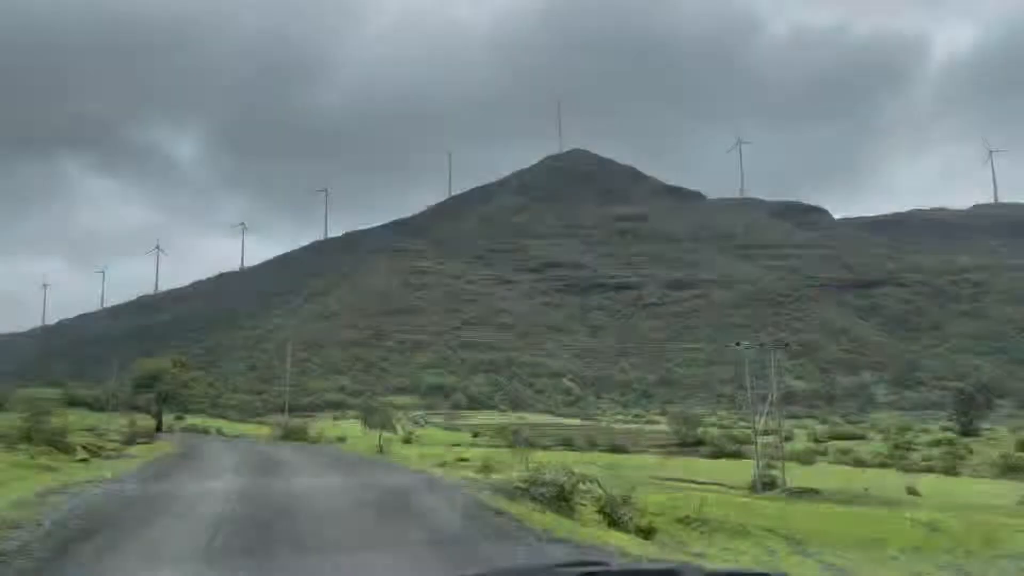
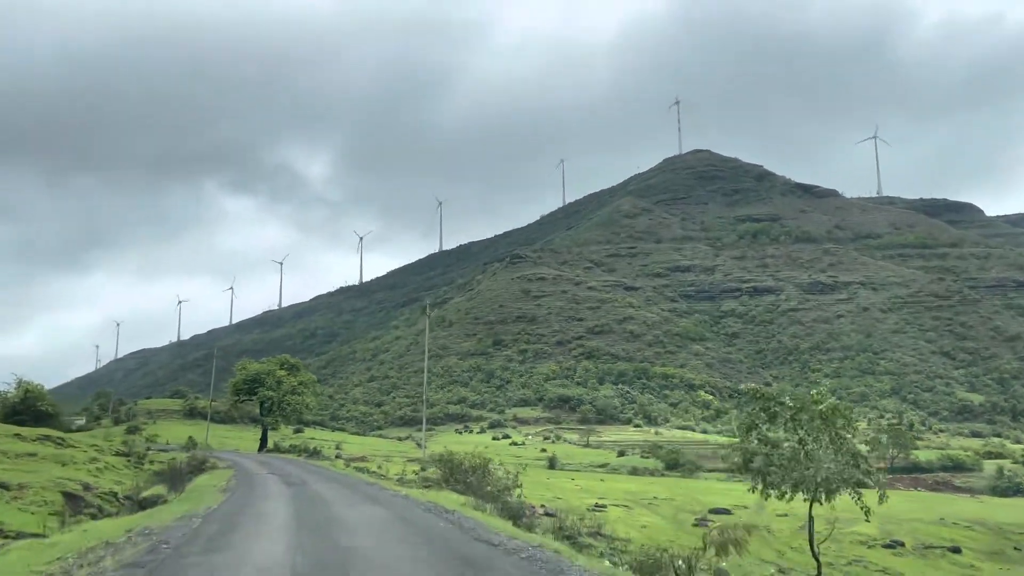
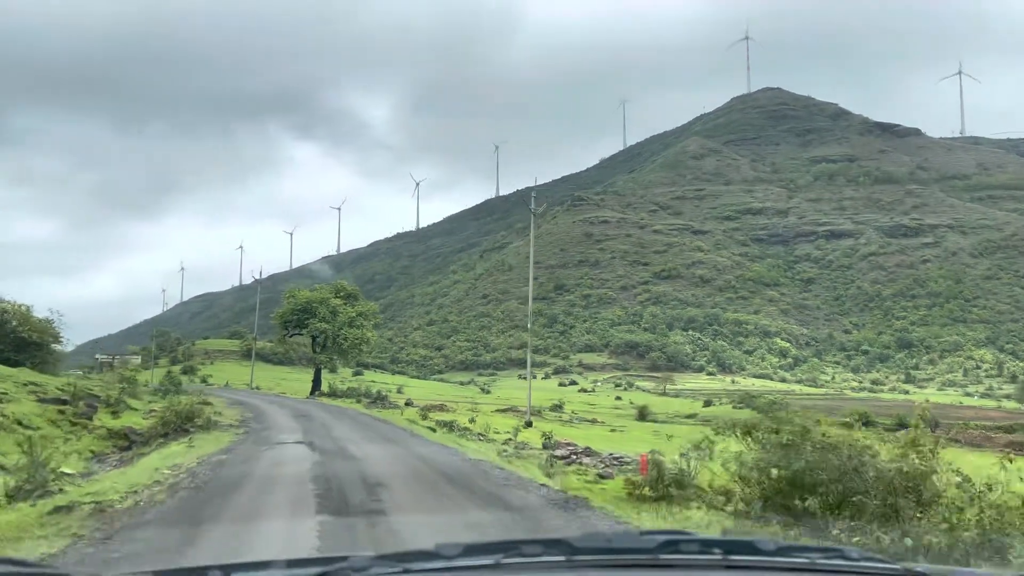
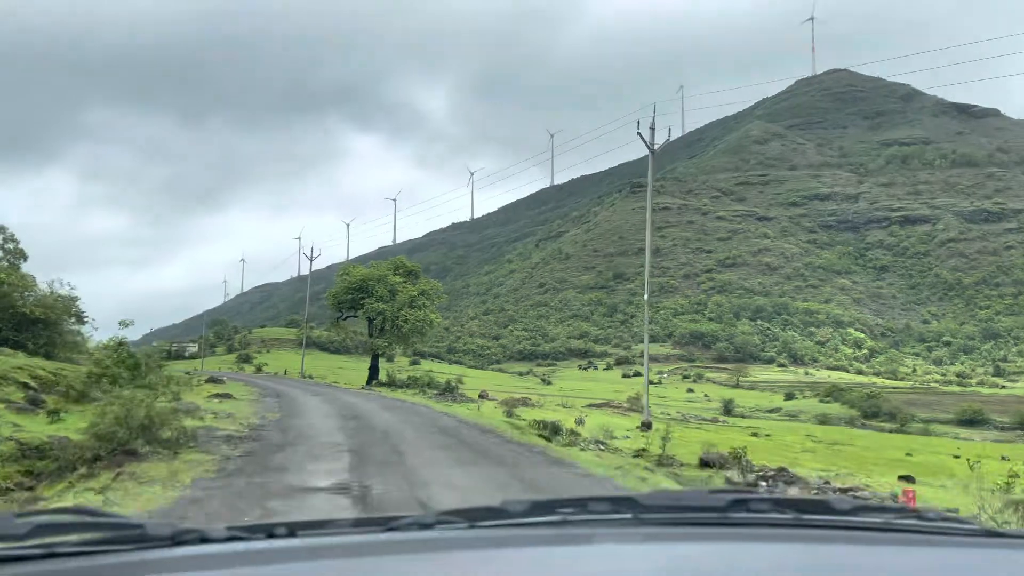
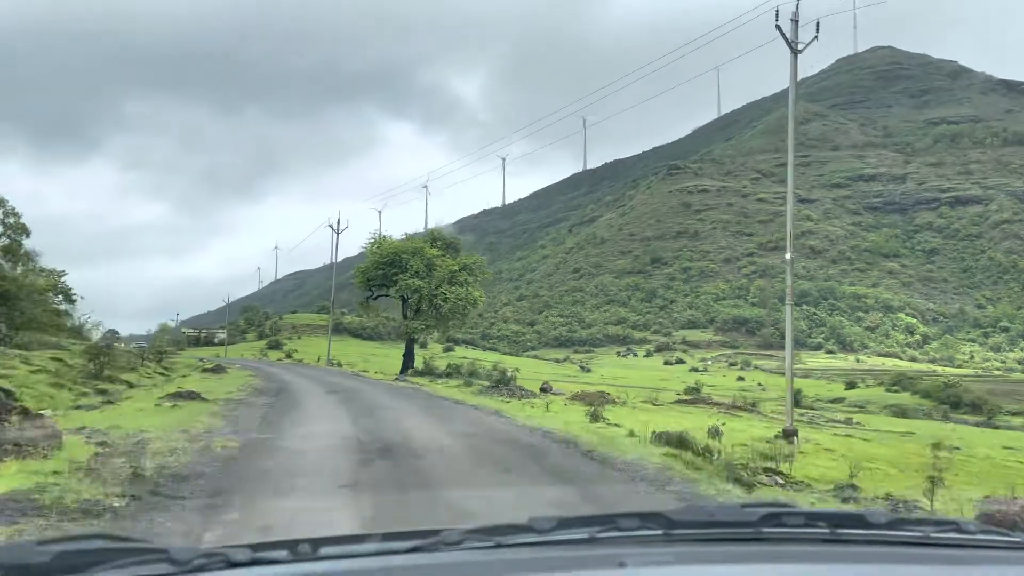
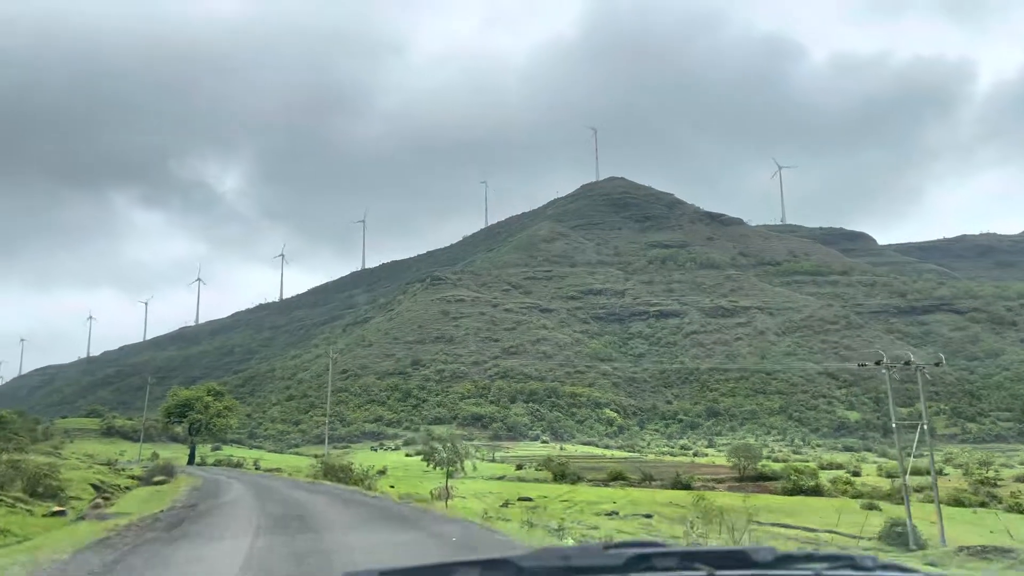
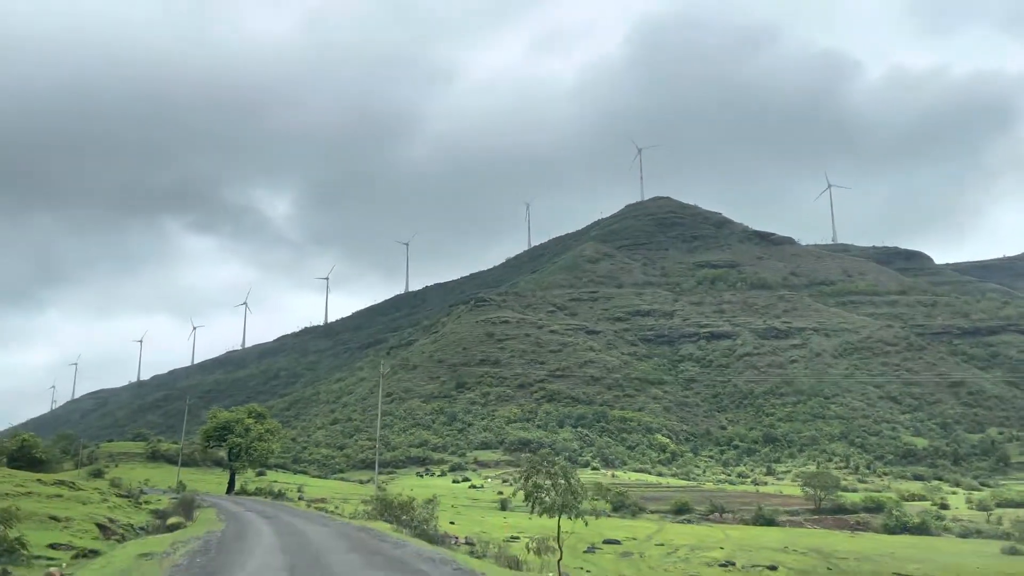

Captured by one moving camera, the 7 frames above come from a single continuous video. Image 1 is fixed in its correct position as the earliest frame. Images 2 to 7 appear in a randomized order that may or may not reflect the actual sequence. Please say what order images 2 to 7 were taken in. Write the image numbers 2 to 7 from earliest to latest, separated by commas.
6, 7, 2, 3, 4, 5
